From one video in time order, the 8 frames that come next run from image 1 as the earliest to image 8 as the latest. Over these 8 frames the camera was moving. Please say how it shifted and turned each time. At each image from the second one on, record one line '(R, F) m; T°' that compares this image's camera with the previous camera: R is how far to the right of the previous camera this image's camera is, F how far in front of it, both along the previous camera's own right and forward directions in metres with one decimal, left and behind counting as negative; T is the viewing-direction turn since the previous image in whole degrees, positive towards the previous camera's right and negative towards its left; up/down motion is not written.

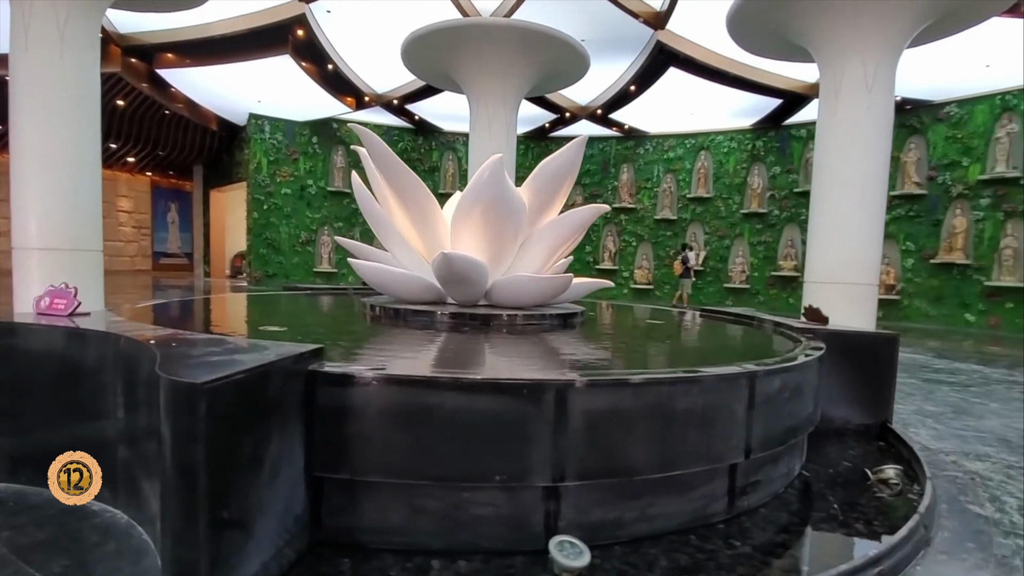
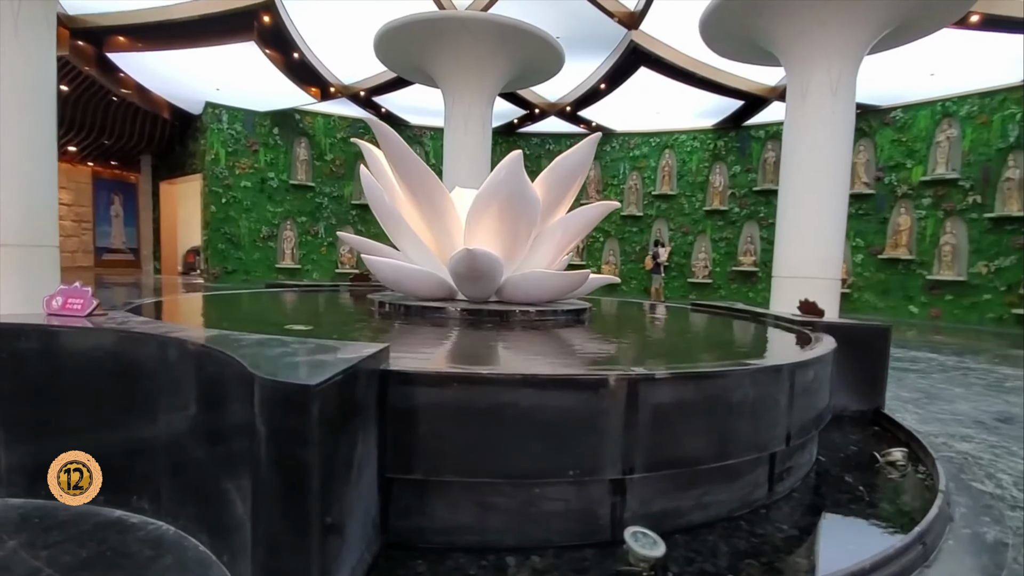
(-0.4, 0.0) m; +5°
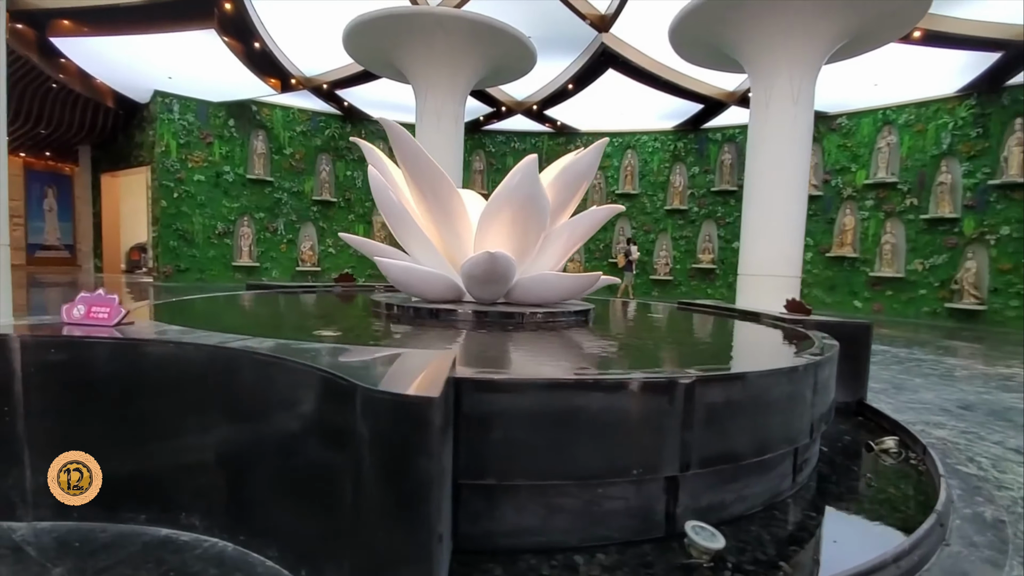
(-0.4, 0.0) m; +5°
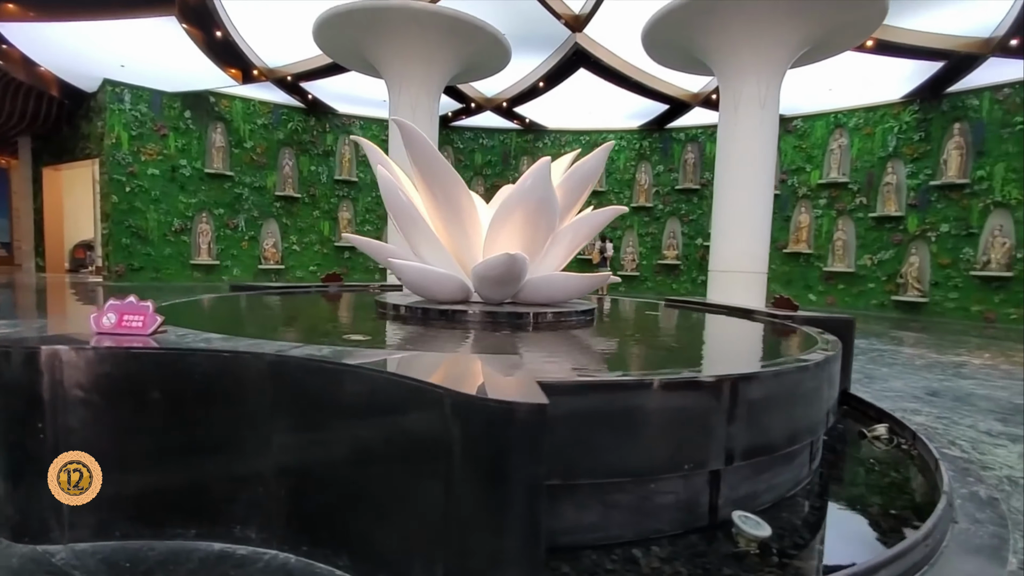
(-0.4, 0.0) m; +5°
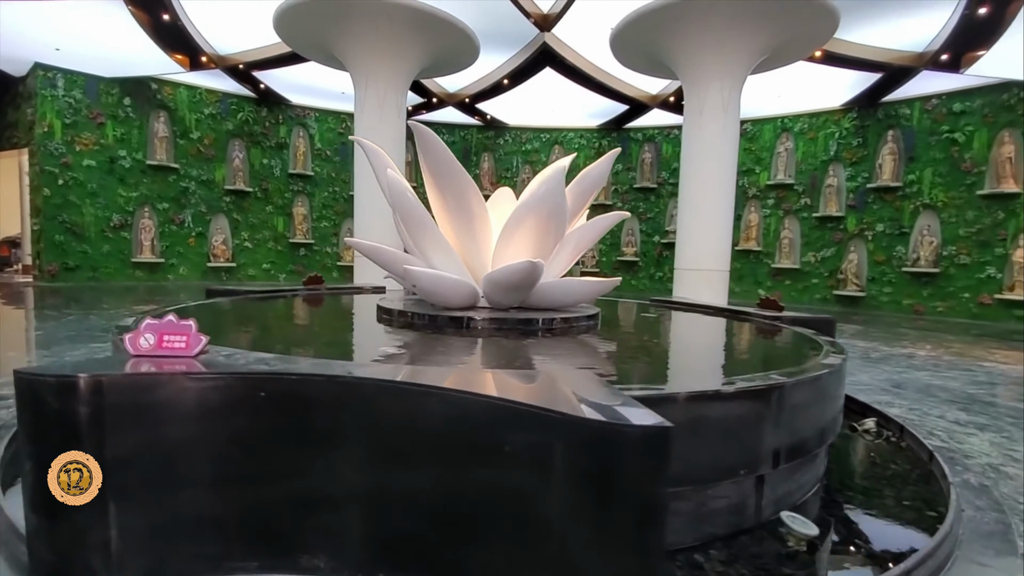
(-0.4, 0.0) m; +6°
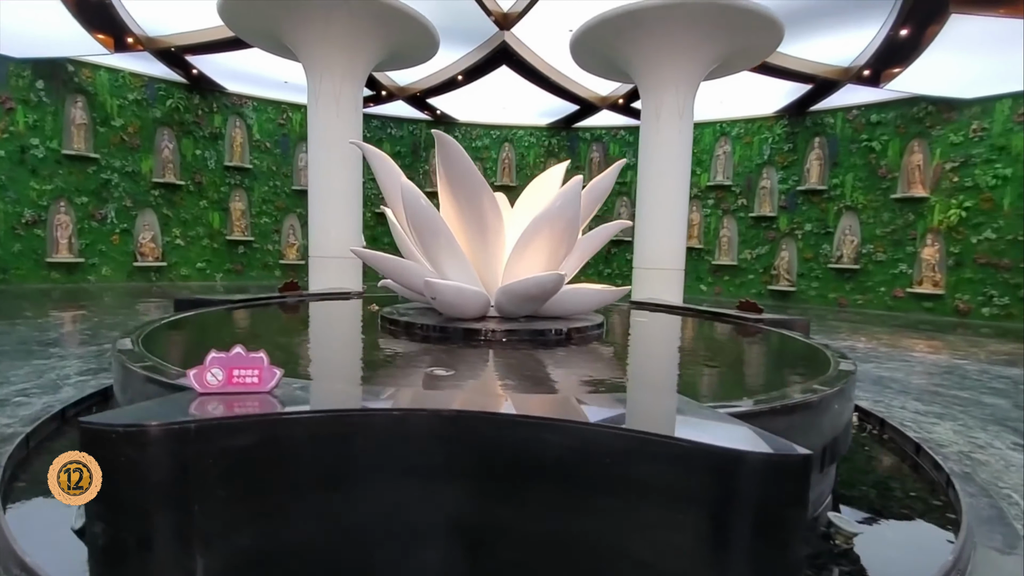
(-0.5, 0.0) m; +7°
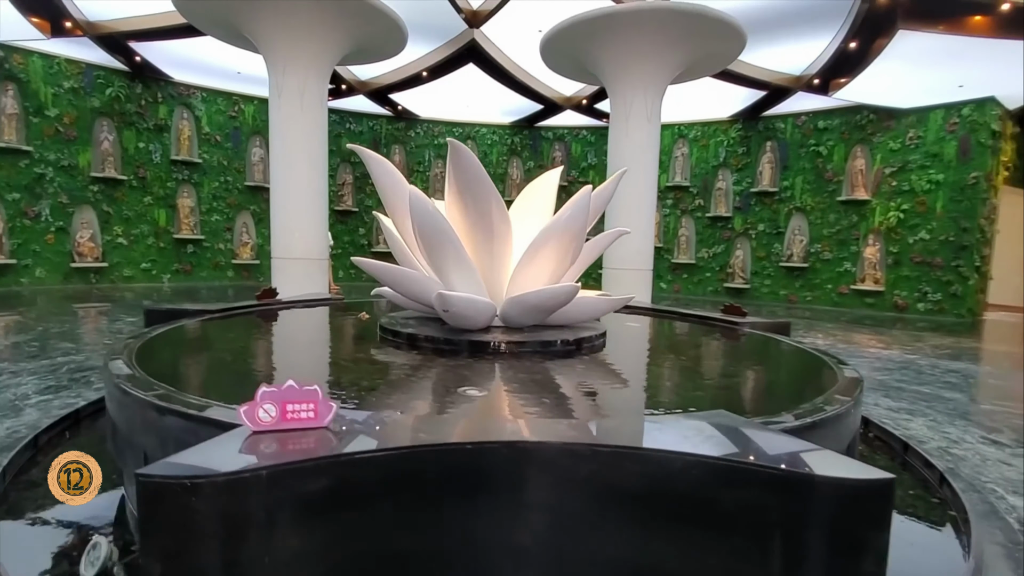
(-0.4, +0.1) m; +5°
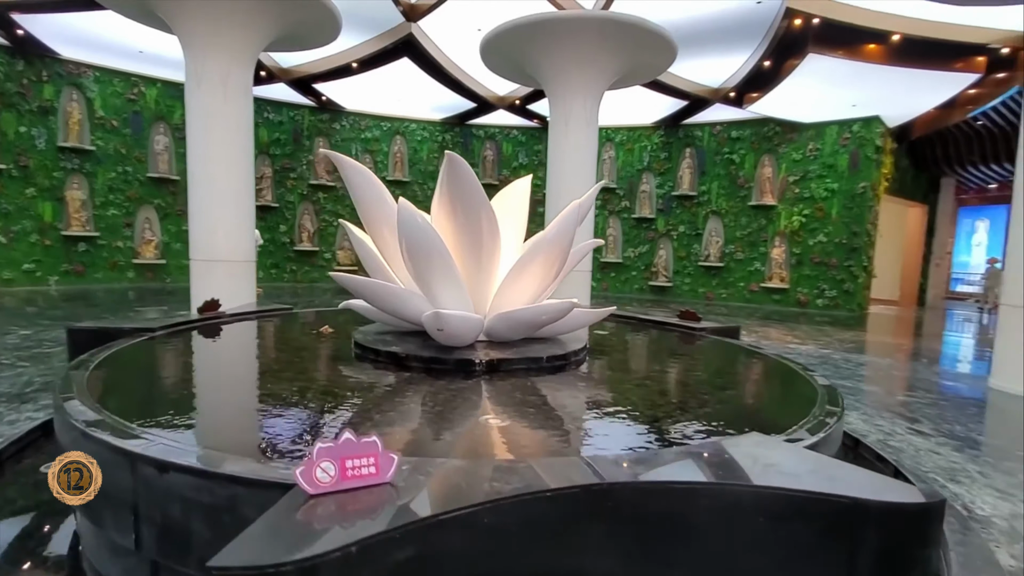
(-0.5, +0.1) m; +9°
